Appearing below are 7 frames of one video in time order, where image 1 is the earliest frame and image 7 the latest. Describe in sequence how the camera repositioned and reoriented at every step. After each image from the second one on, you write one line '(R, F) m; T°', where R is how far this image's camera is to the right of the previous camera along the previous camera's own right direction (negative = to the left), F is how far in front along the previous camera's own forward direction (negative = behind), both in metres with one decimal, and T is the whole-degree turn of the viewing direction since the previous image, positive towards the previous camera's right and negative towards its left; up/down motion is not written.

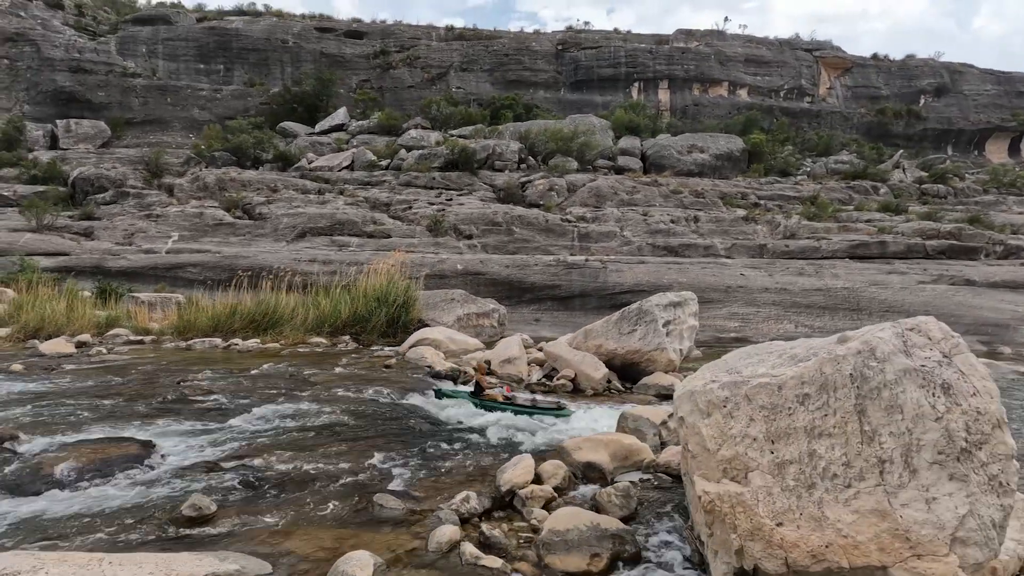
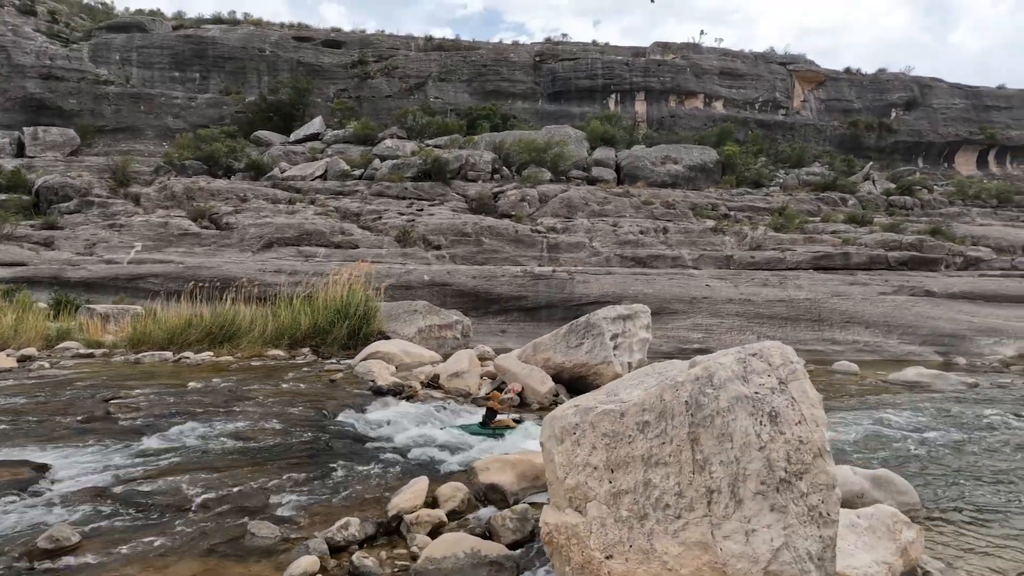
(+0.5, 0.0) m; +1°
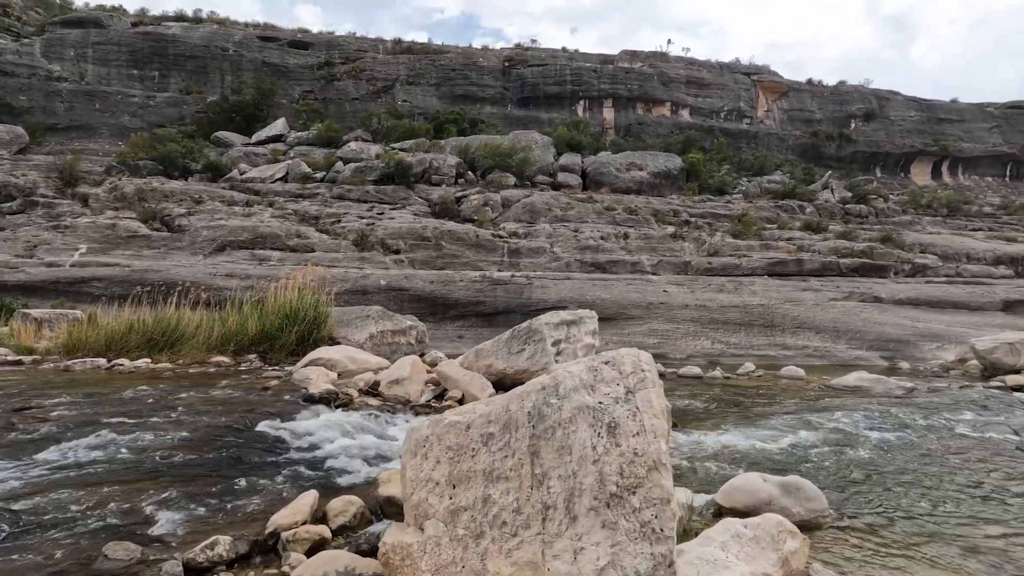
(+0.4, +0.1) m; +2°
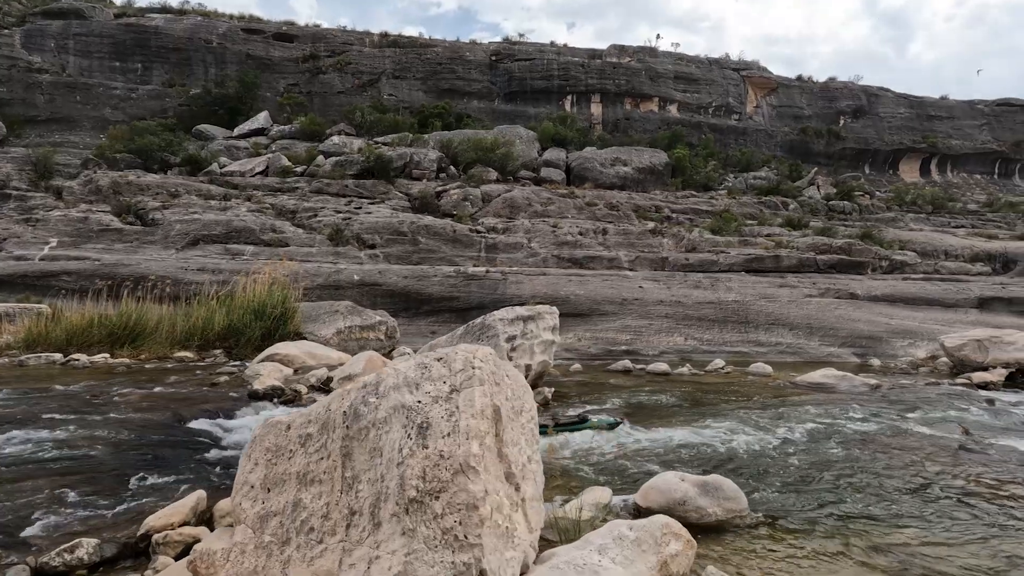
(+0.5, +0.1) m; 0°
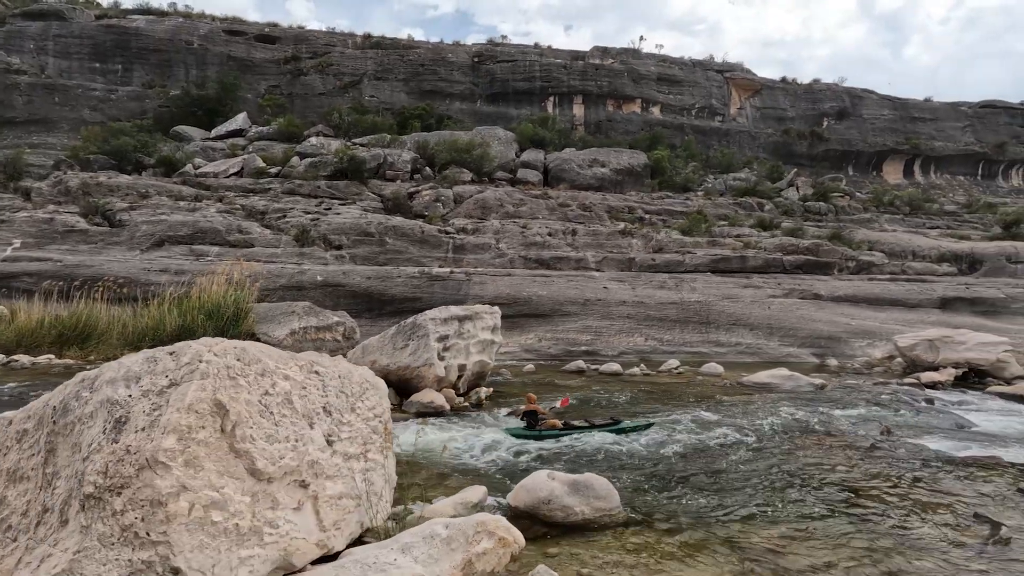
(+0.8, 0.0) m; 0°
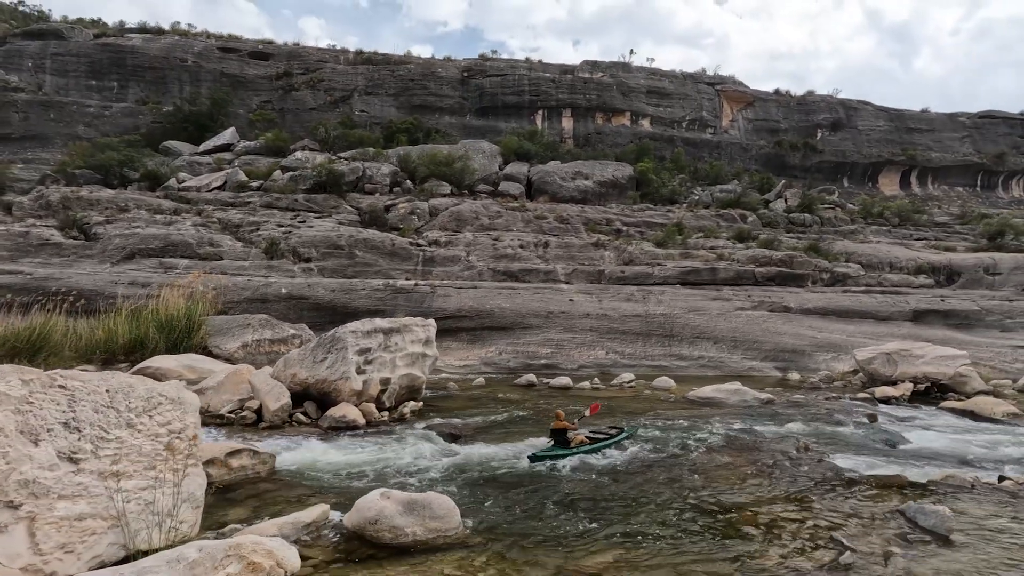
(+1.0, +0.1) m; -1°
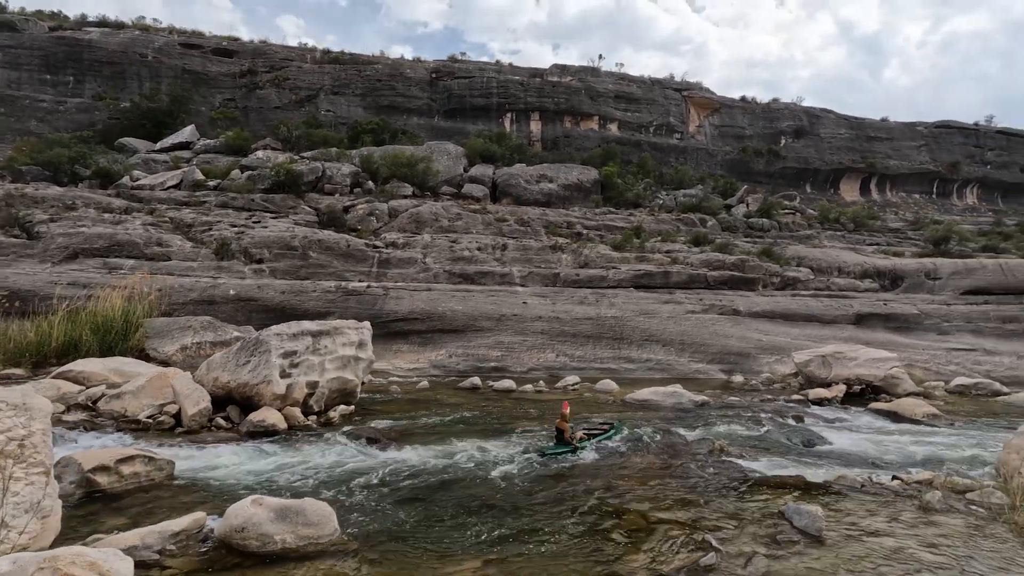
(+0.6, 0.0) m; +2°
